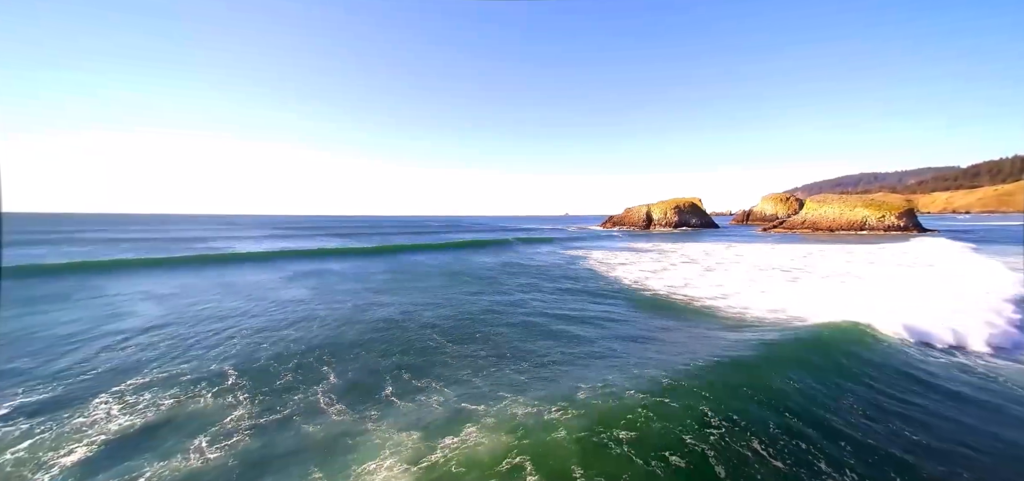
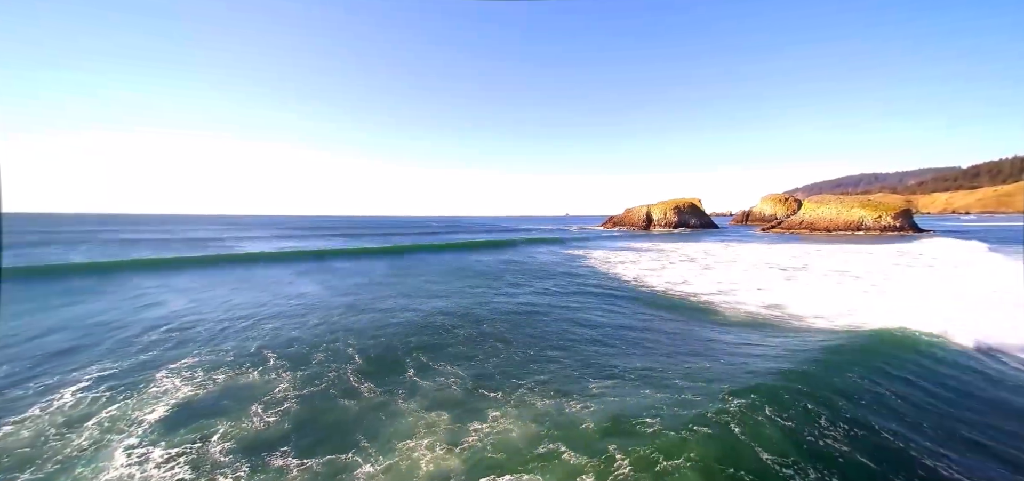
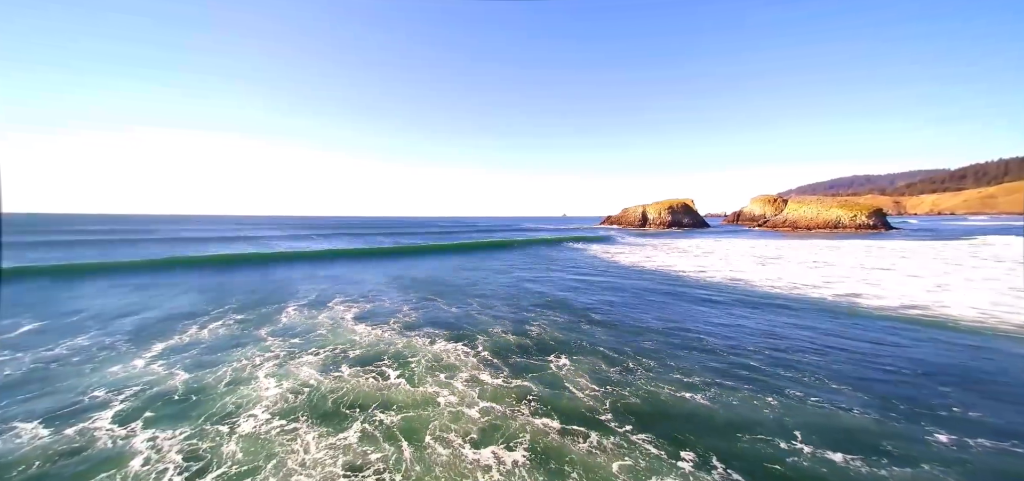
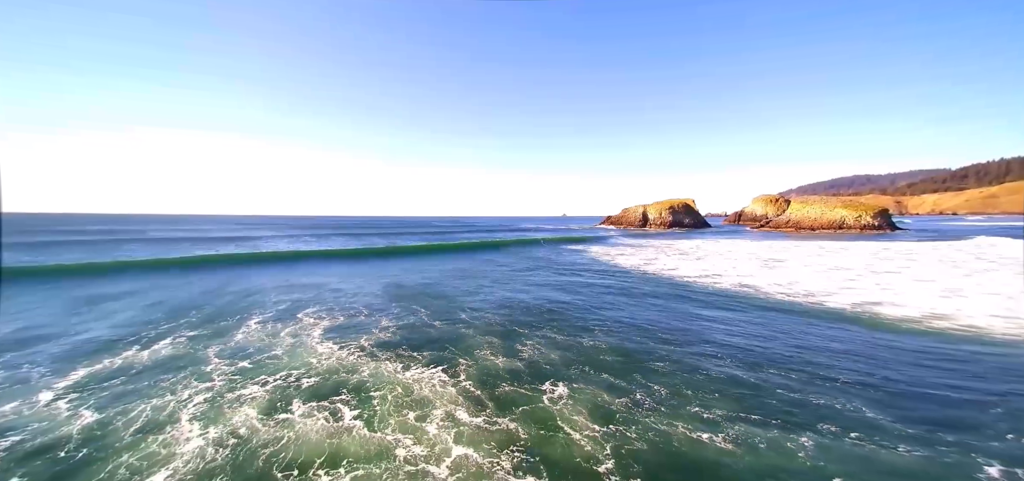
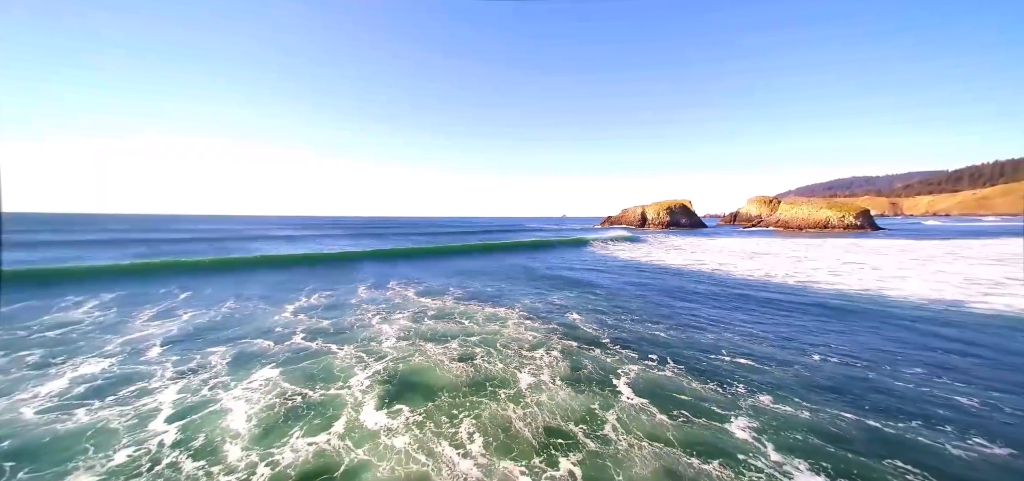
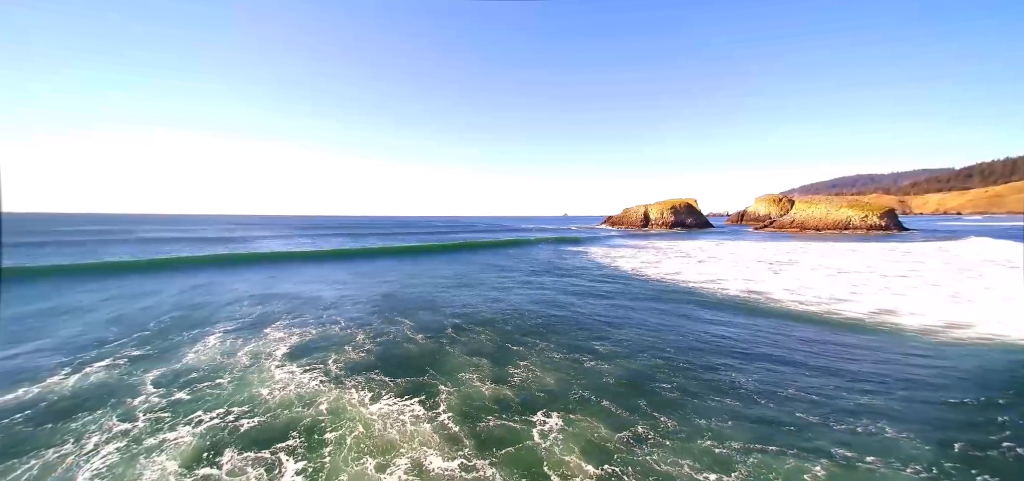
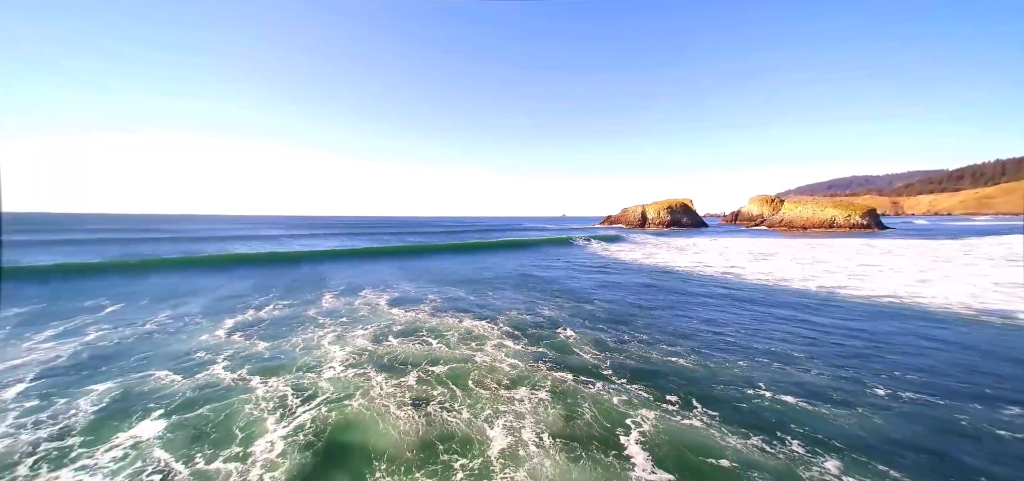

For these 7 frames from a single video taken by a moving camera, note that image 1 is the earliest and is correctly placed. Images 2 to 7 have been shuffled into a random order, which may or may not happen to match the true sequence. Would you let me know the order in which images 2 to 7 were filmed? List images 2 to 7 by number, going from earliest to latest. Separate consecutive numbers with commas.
2, 6, 4, 3, 7, 5
